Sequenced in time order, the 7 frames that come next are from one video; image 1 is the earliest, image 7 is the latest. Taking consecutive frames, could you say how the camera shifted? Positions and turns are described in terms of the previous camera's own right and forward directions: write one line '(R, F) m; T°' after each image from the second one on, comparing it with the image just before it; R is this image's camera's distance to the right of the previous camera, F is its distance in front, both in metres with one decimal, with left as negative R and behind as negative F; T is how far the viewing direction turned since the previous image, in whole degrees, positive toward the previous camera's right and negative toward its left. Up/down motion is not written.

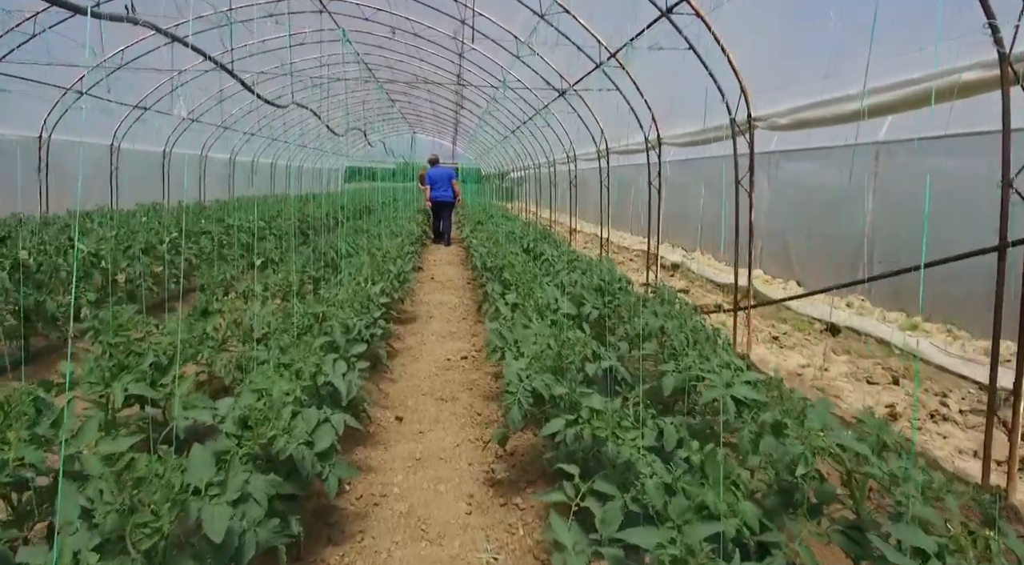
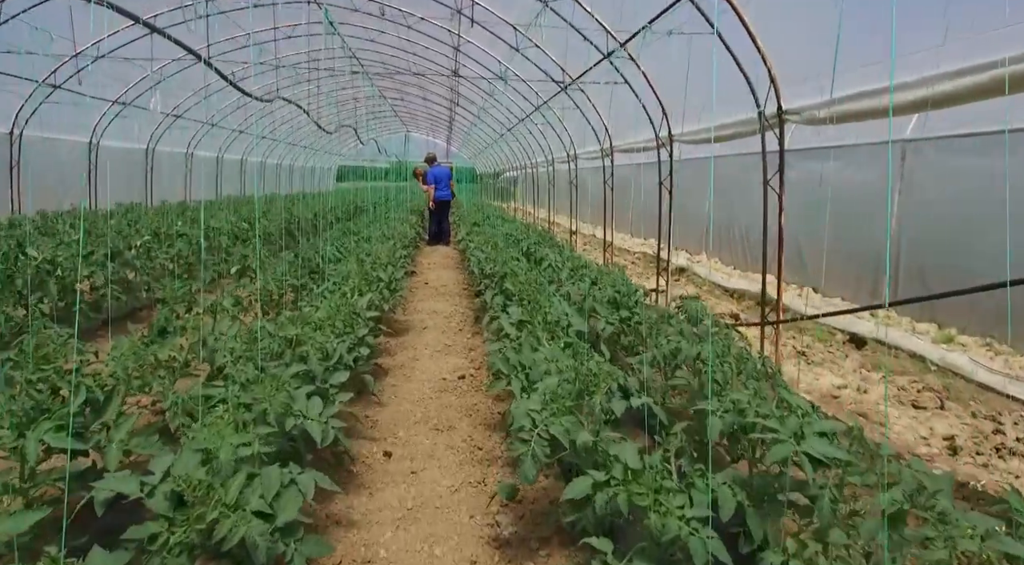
(-0.1, +0.5) m; +1°
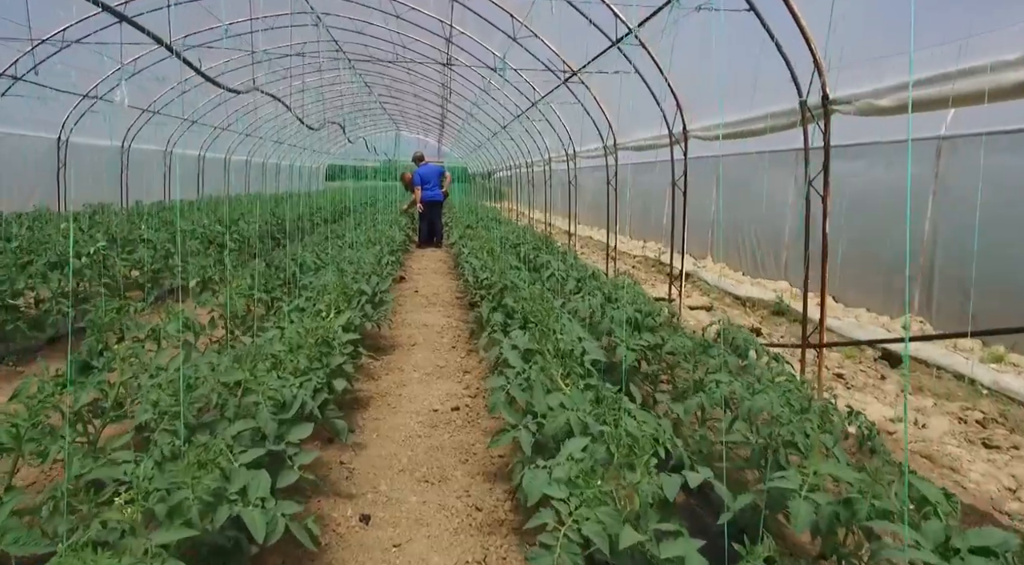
(-0.1, +0.6) m; +1°
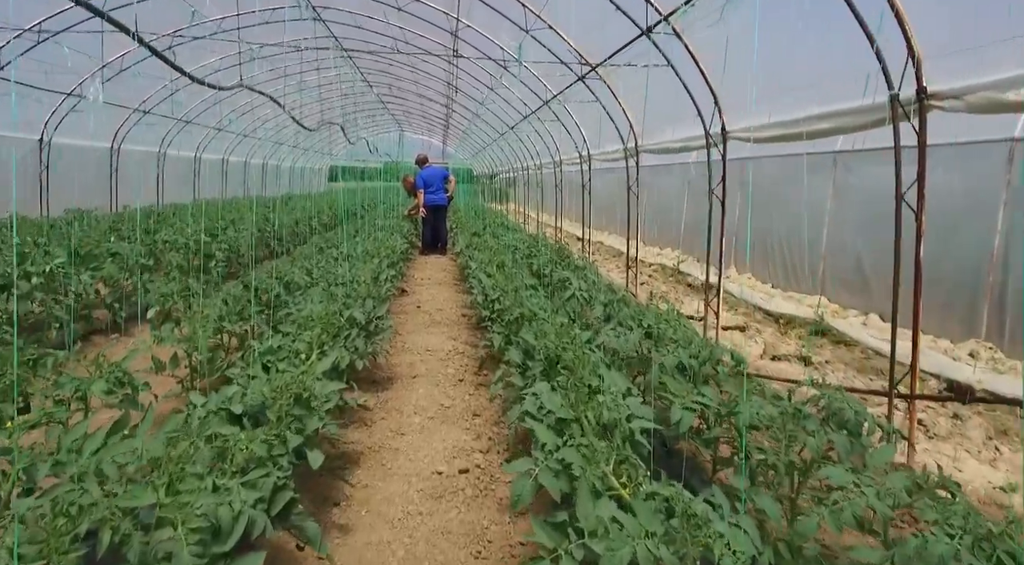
(-0.1, +0.7) m; 0°
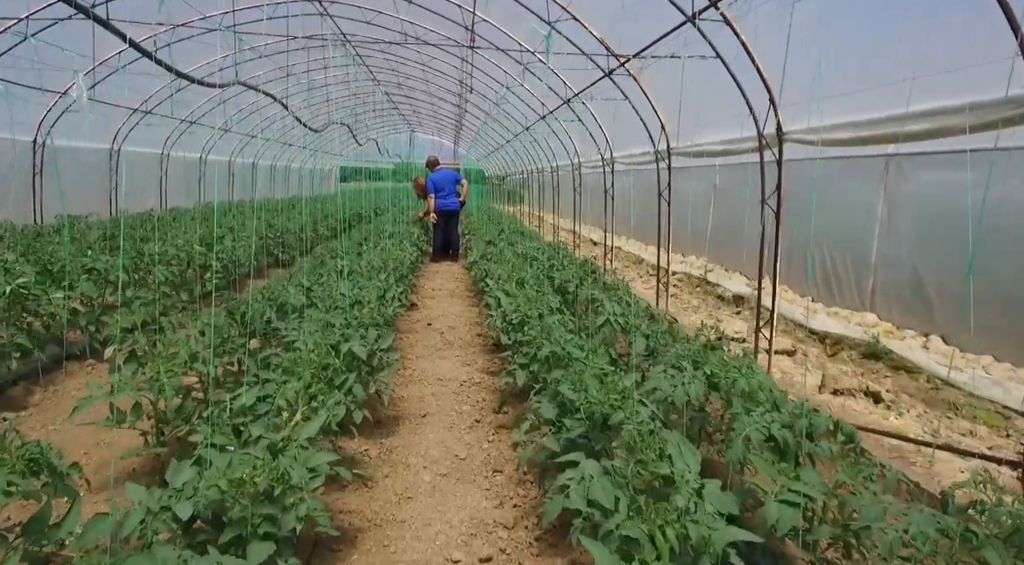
(-0.1, +0.6) m; -1°
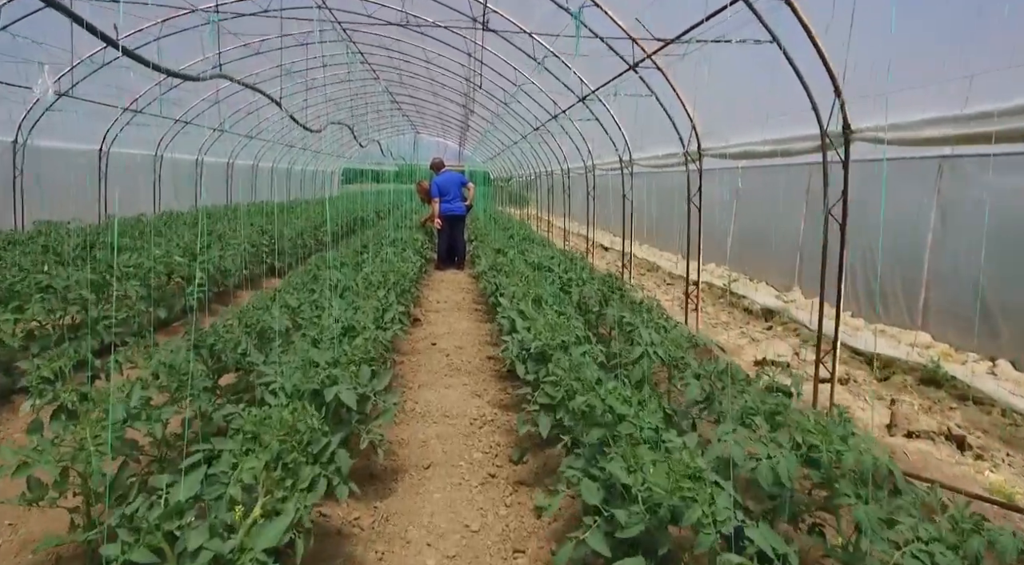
(-0.1, +0.6) m; 0°
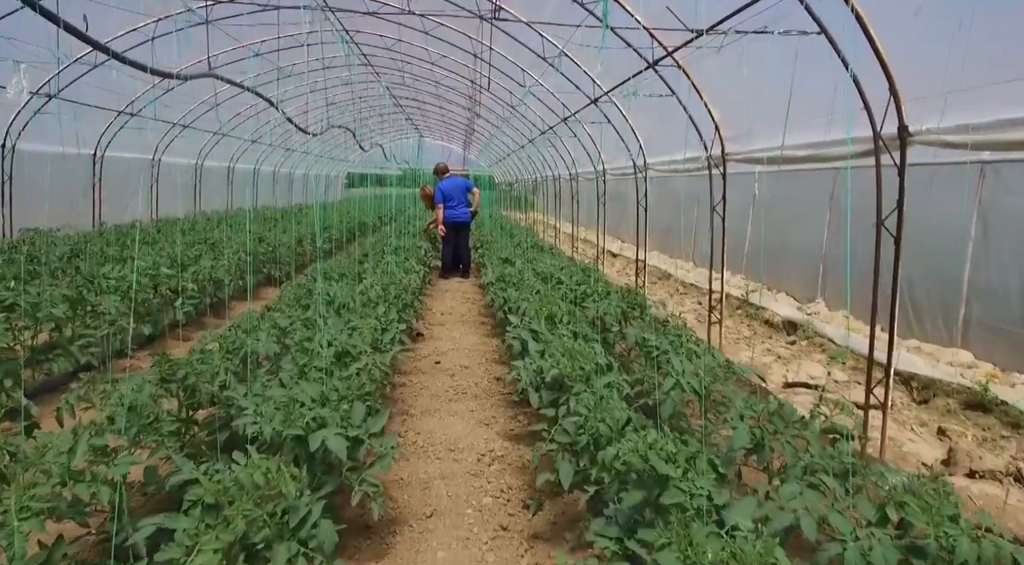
(0.0, +0.4) m; 0°
